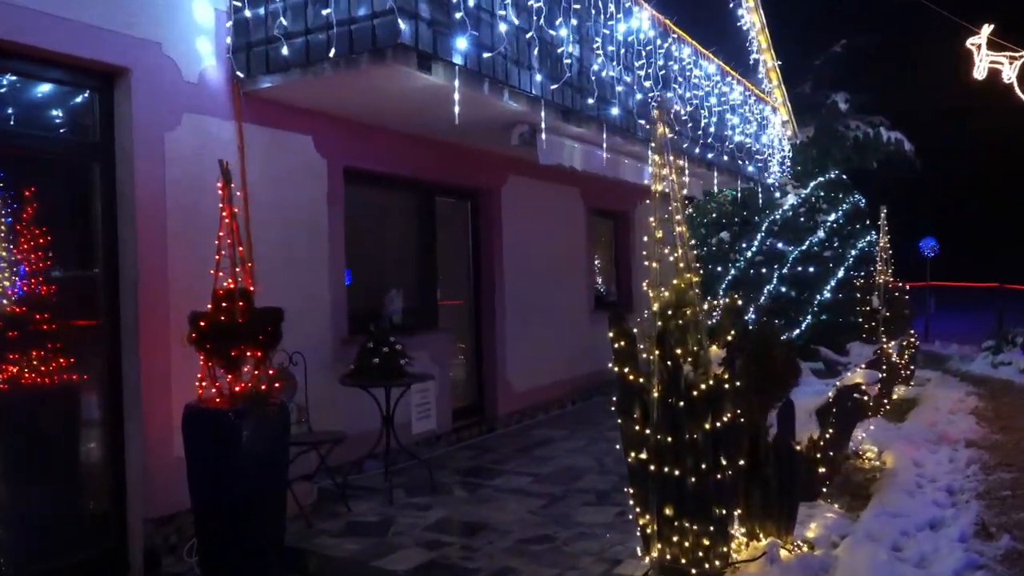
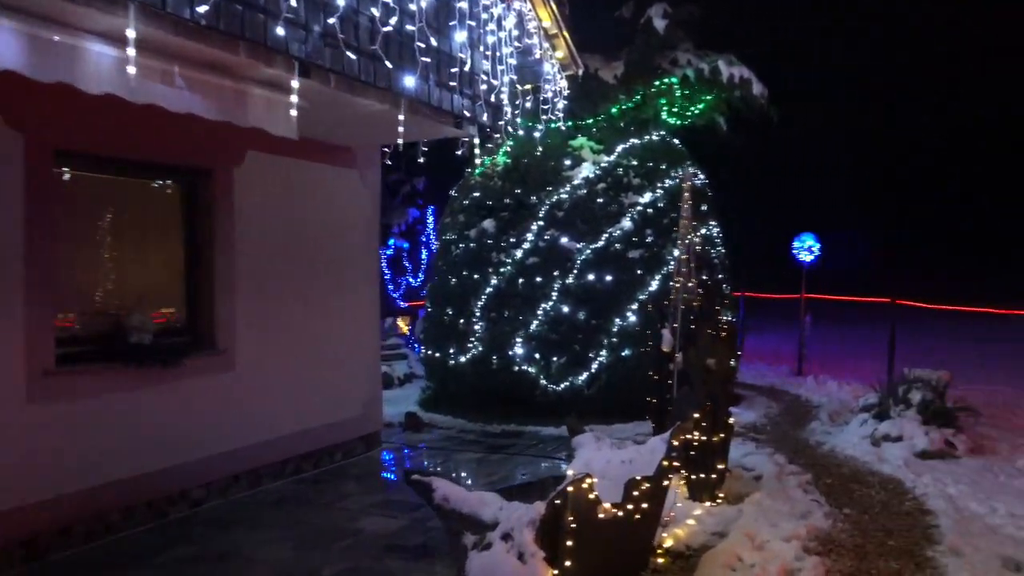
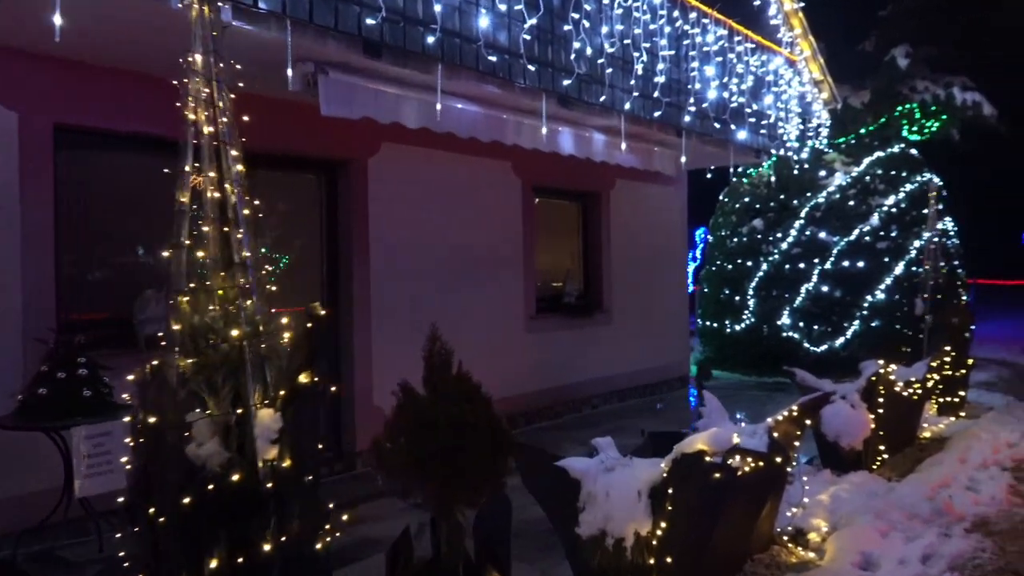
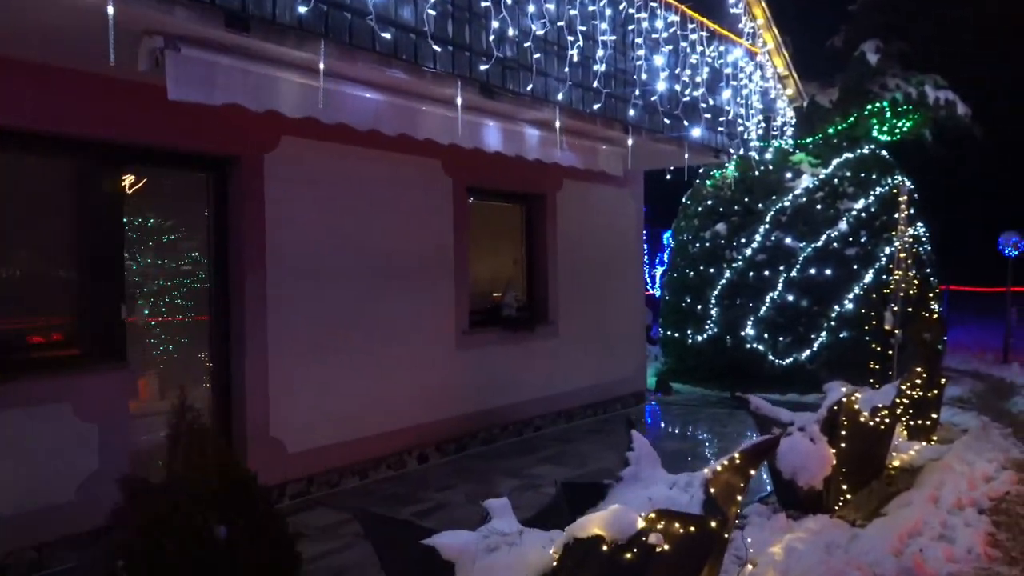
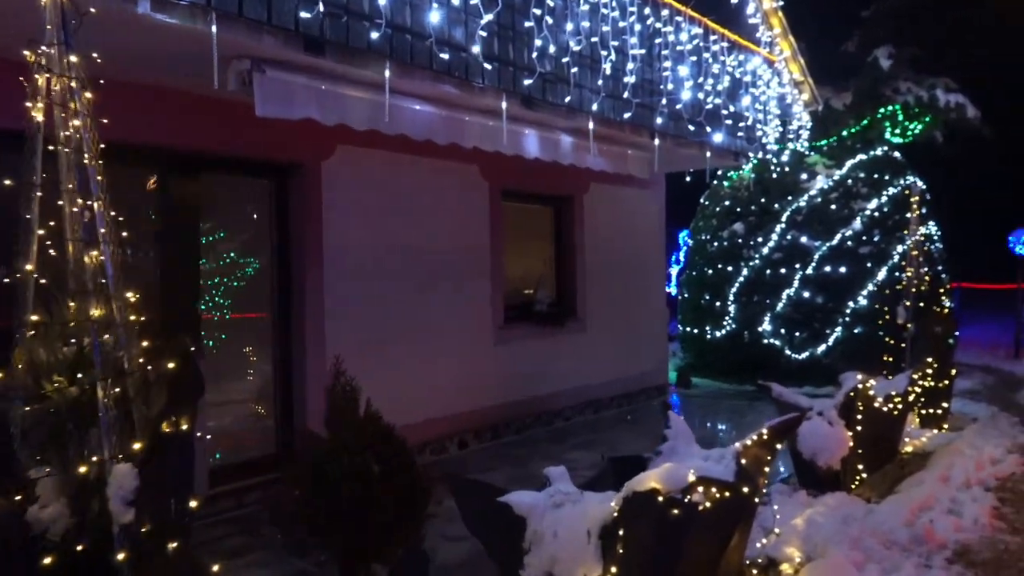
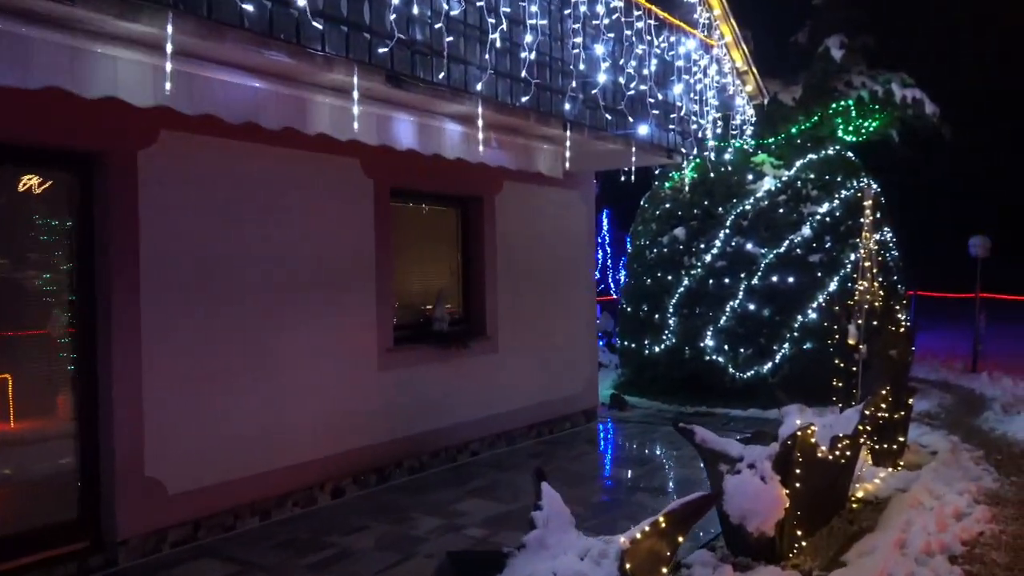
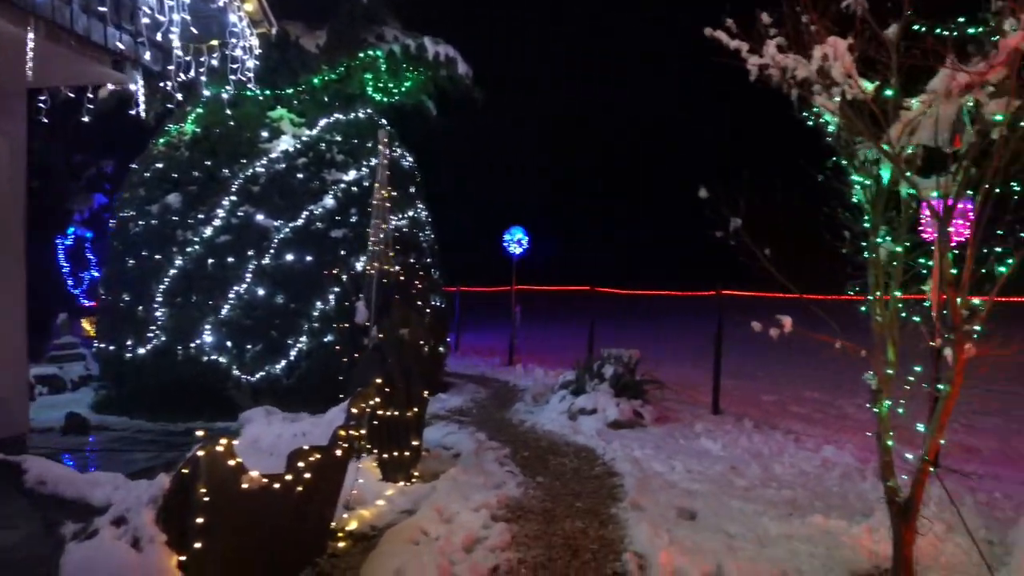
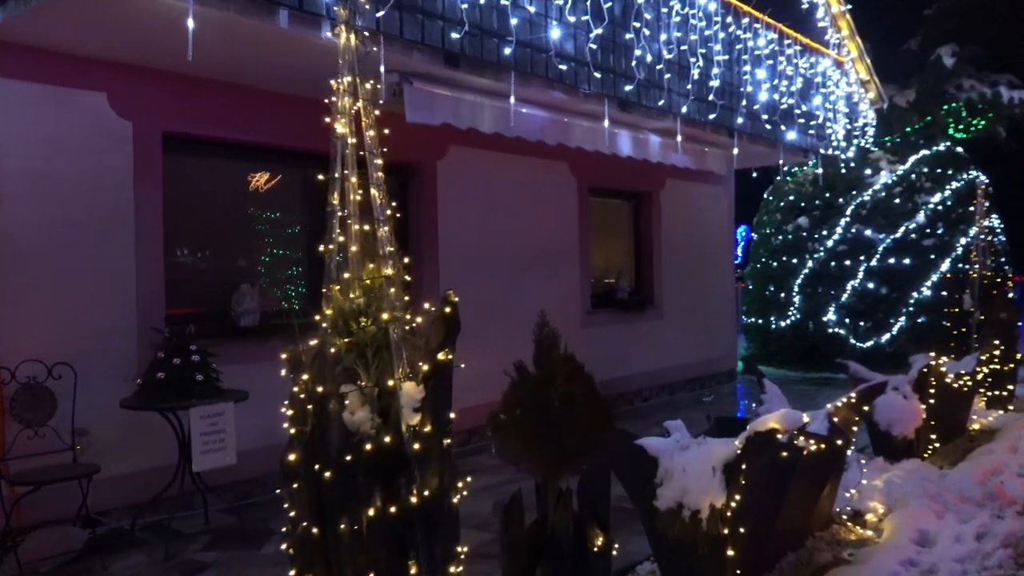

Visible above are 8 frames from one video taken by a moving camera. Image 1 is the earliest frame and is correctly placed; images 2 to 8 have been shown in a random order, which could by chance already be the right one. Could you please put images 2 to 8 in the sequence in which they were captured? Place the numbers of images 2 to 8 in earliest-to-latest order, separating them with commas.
8, 3, 5, 4, 6, 2, 7
